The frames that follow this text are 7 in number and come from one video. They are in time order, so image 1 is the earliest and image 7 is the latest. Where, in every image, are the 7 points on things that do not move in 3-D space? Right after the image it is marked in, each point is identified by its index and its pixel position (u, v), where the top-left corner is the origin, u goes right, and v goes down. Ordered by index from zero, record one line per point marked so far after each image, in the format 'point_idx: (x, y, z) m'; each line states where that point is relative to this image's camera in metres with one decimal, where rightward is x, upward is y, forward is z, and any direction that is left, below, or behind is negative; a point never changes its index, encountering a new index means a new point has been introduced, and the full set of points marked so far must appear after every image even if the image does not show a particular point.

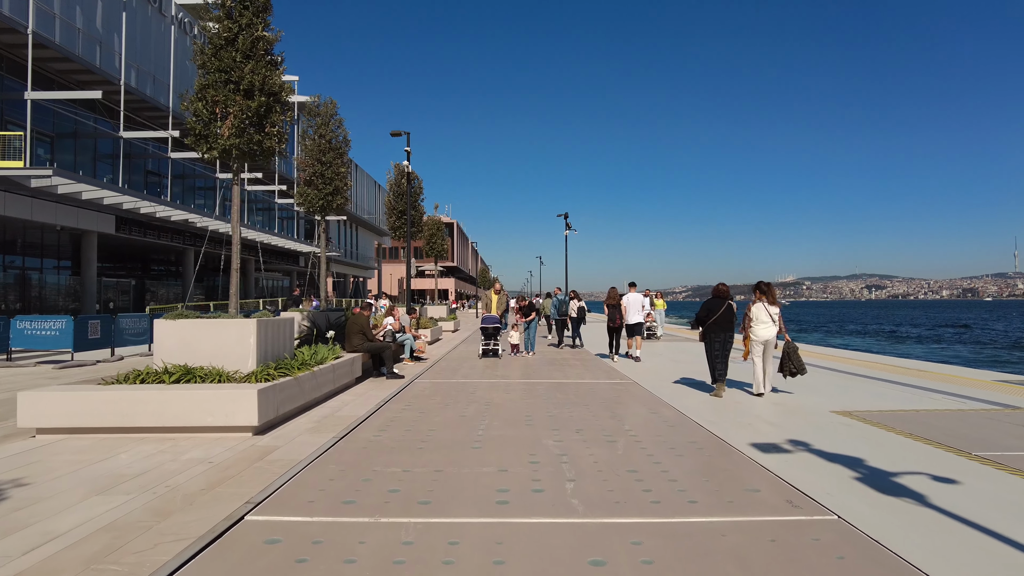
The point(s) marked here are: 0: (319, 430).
0: (-2.0, -1.5, +6.9) m
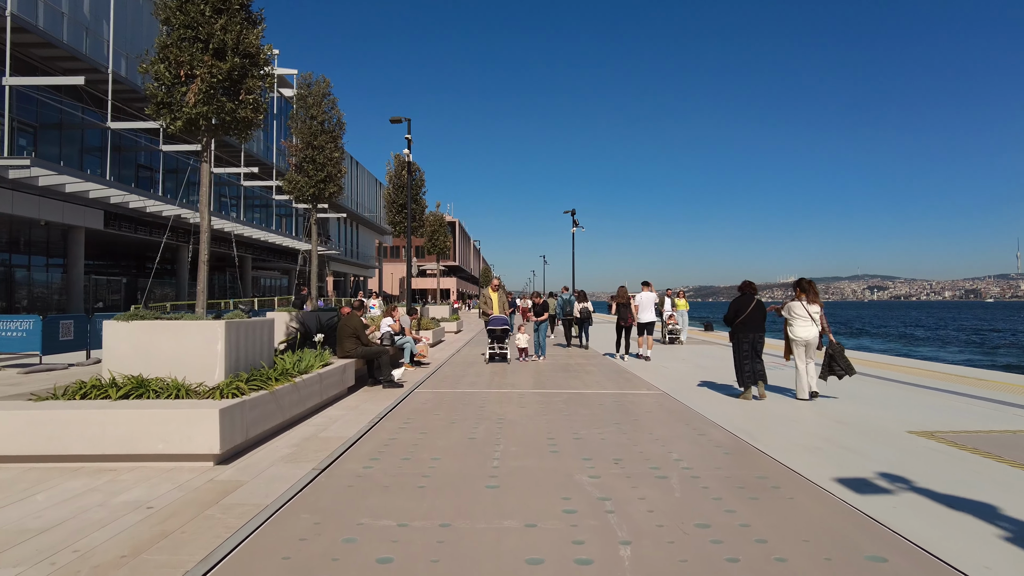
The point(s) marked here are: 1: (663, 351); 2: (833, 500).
0: (-1.8, -1.5, +5.6) m
1: (+4.2, -1.8, +18.5) m
2: (+2.2, -1.5, +4.6) m
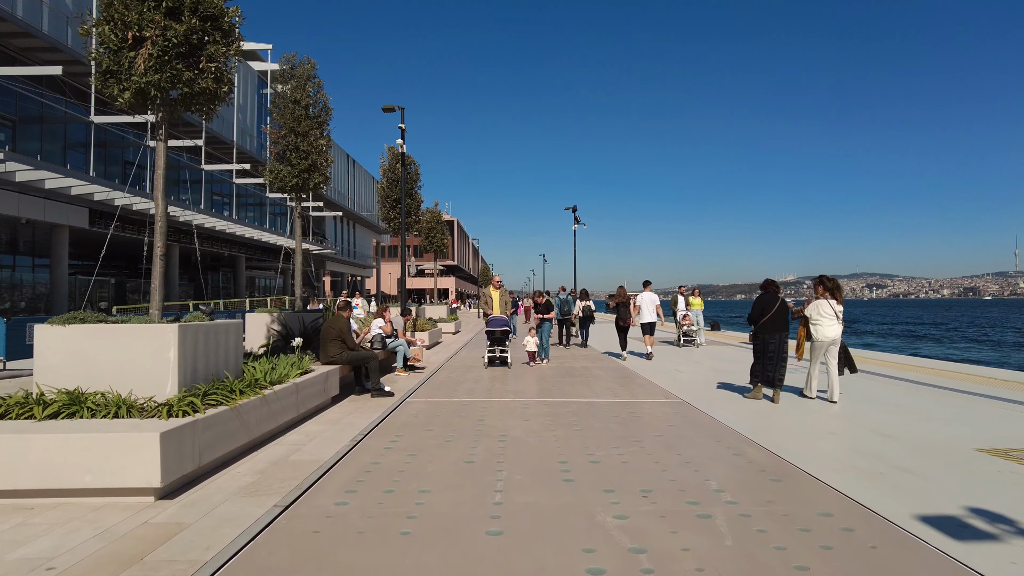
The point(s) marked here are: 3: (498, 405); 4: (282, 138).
0: (-1.8, -1.4, +4.7) m
1: (+4.2, -1.7, +17.6) m
2: (+2.3, -1.4, +3.6) m
3: (-0.2, -1.4, +8.2) m
4: (-4.7, +3.0, +13.2) m
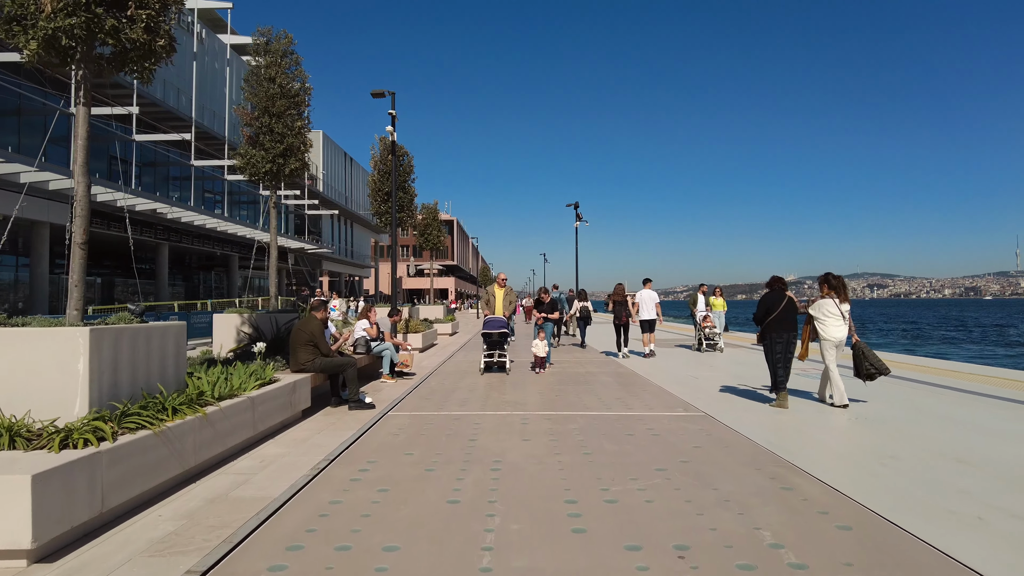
0: (-1.8, -1.4, +3.6) m
1: (+4.2, -1.7, +16.5) m
2: (+2.2, -1.4, +2.5) m
3: (-0.2, -1.4, +7.1) m
4: (-4.7, +3.1, +12.1) m
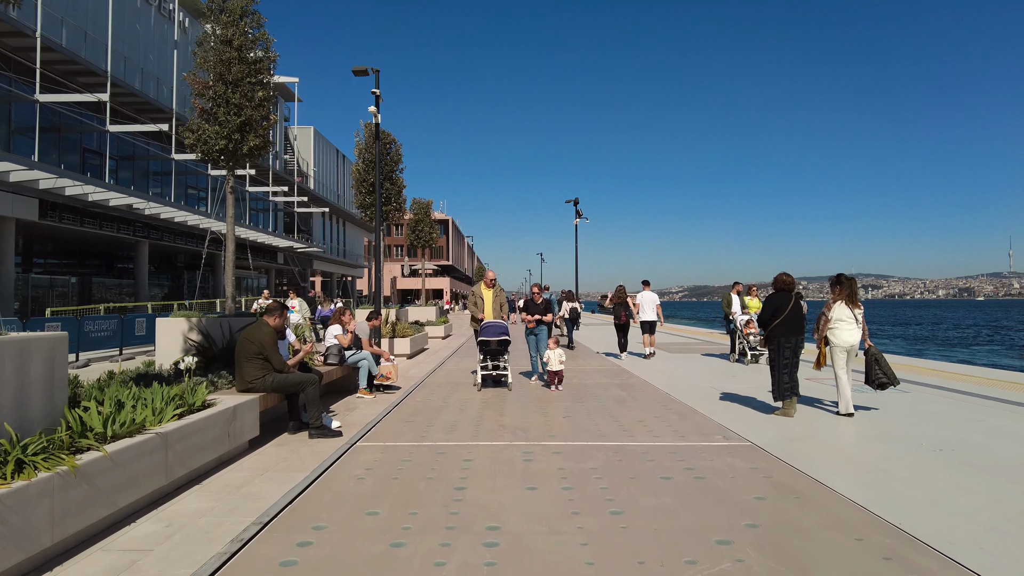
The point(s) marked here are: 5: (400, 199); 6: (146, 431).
0: (-1.8, -1.4, +2.1) m
1: (+4.1, -1.7, +15.0) m
2: (+2.2, -1.4, +1.0) m
3: (-0.2, -1.4, +5.6) m
4: (-4.7, +3.1, +10.6) m
5: (-3.2, +2.6, +19.4) m
6: (-2.4, -0.9, +4.3) m
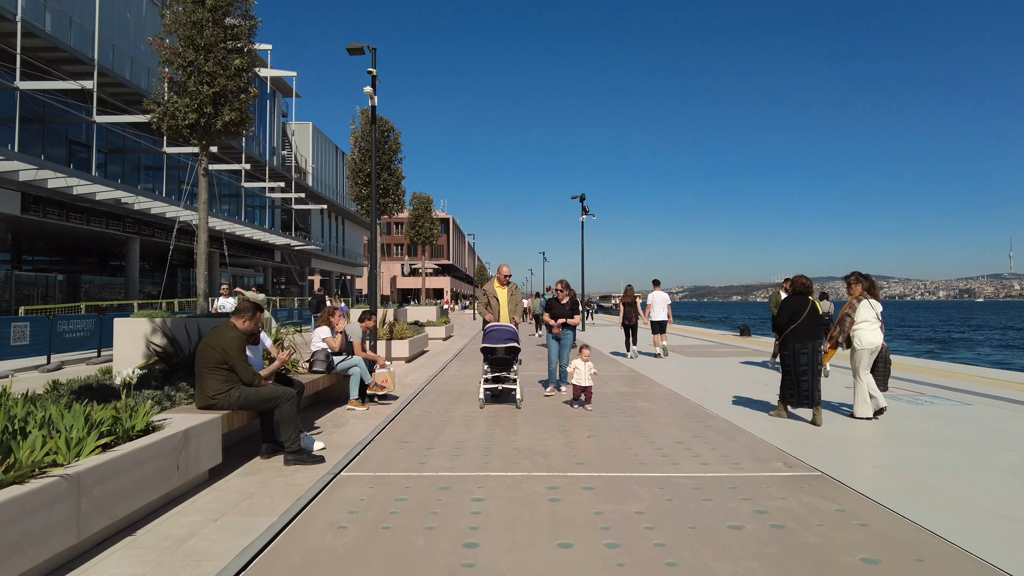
0: (-1.6, -1.4, +1.0) m
1: (+4.3, -1.6, +13.9) m
2: (+2.4, -1.3, -0.1) m
3: (-0.1, -1.4, +4.5) m
4: (-4.6, +3.1, +9.5) m
5: (-3.1, +2.7, +18.3) m
6: (-2.2, -0.9, +3.2) m
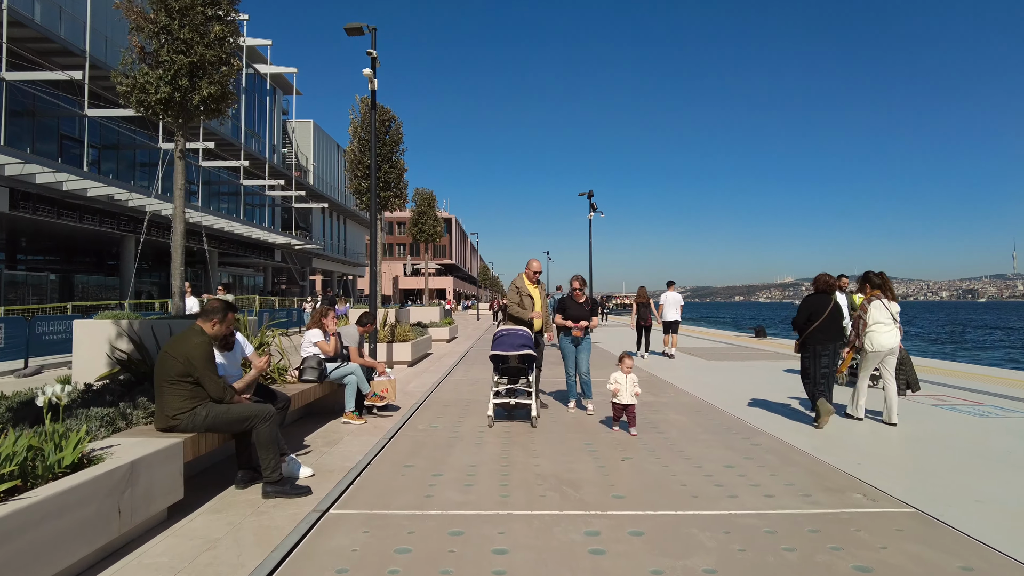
0: (-1.5, -1.3, +0.1) m
1: (+4.5, -1.6, +13.0) m
2: (+2.5, -1.3, -1.0) m
3: (+0.1, -1.3, +3.6) m
4: (-4.4, +3.1, +8.6) m
5: (-2.9, +2.7, +17.4) m
6: (-2.1, -0.9, +2.3) m
